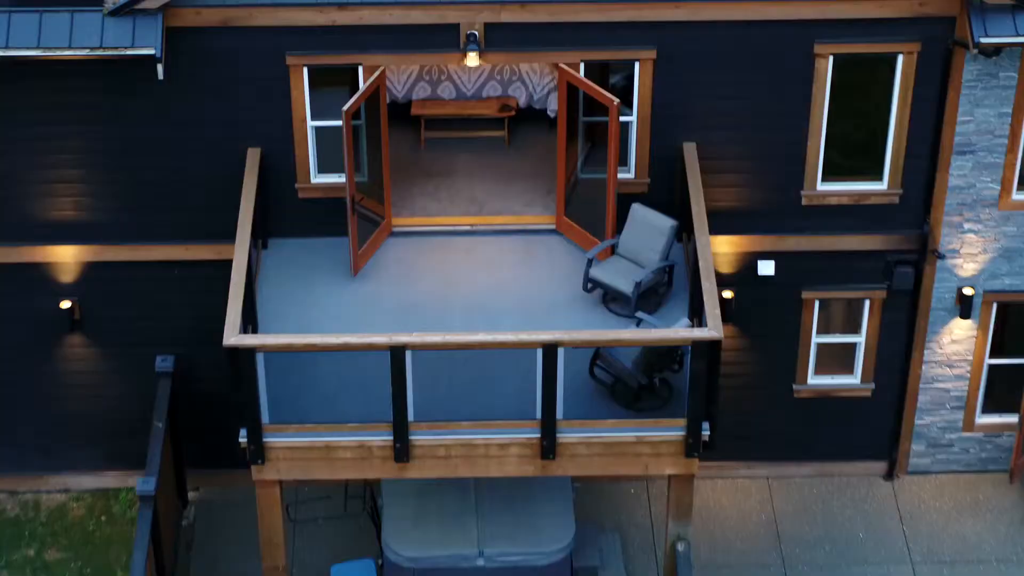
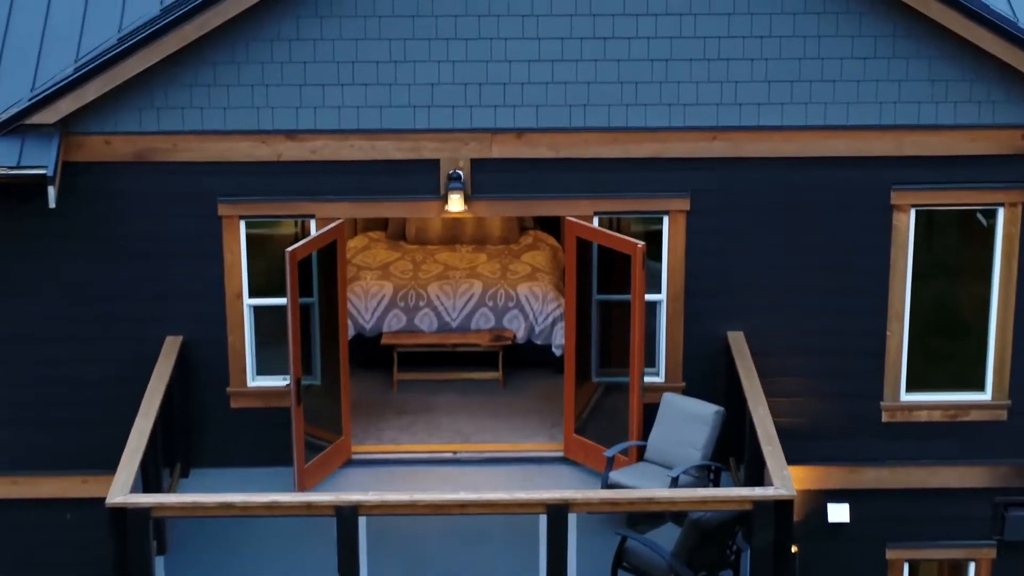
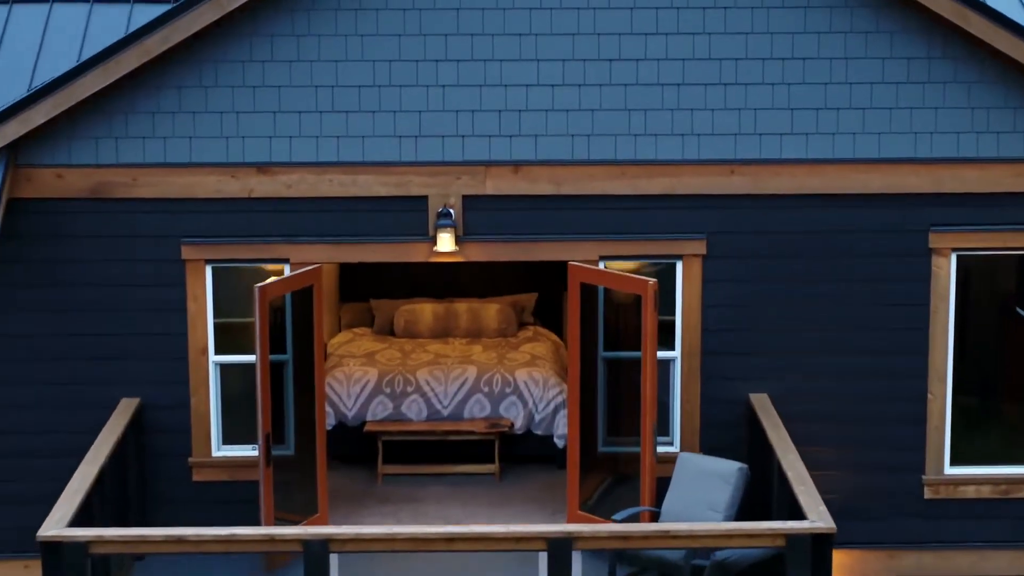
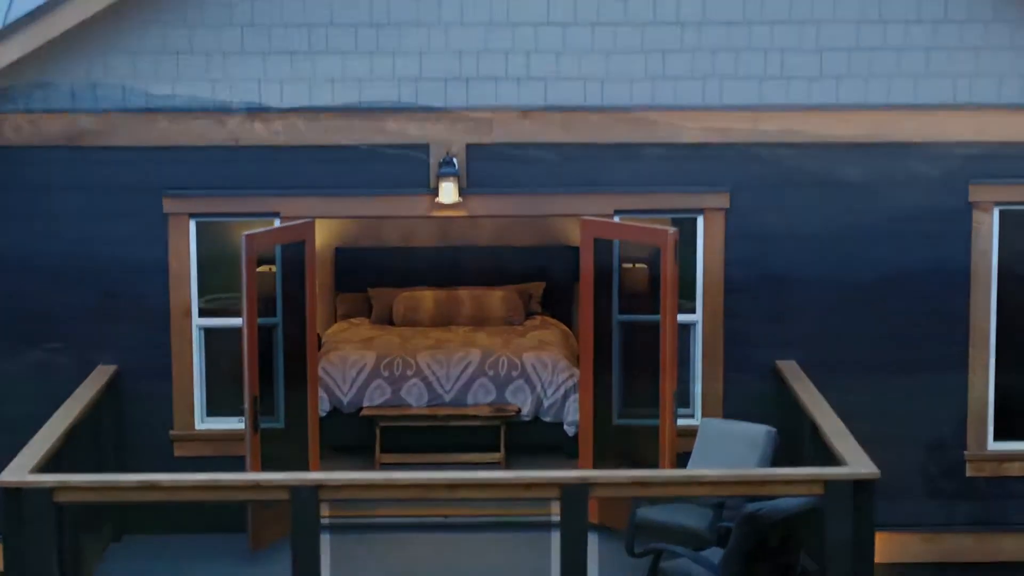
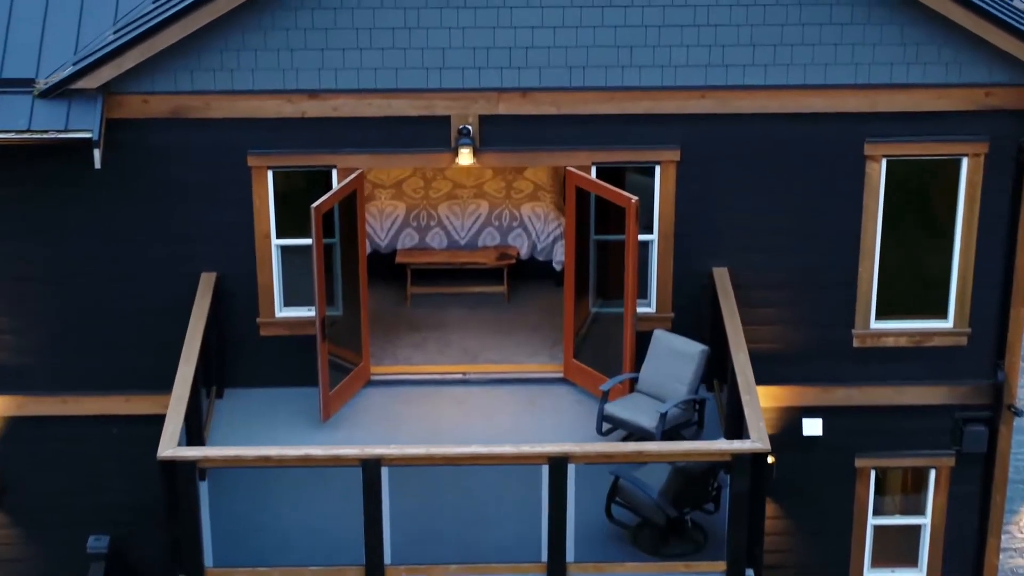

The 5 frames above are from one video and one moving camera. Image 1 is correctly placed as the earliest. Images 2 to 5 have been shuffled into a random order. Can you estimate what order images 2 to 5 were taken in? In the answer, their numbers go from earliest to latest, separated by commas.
5, 2, 3, 4
